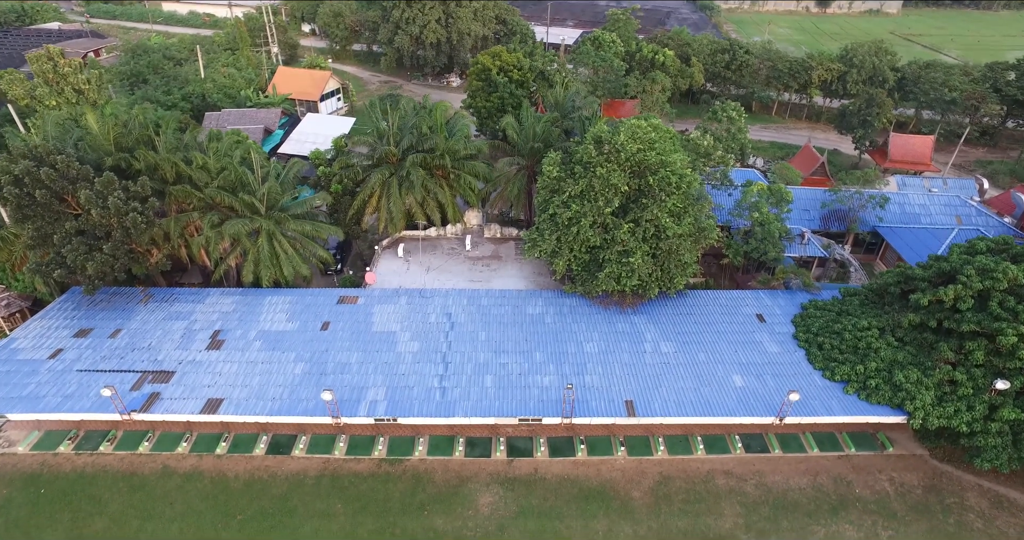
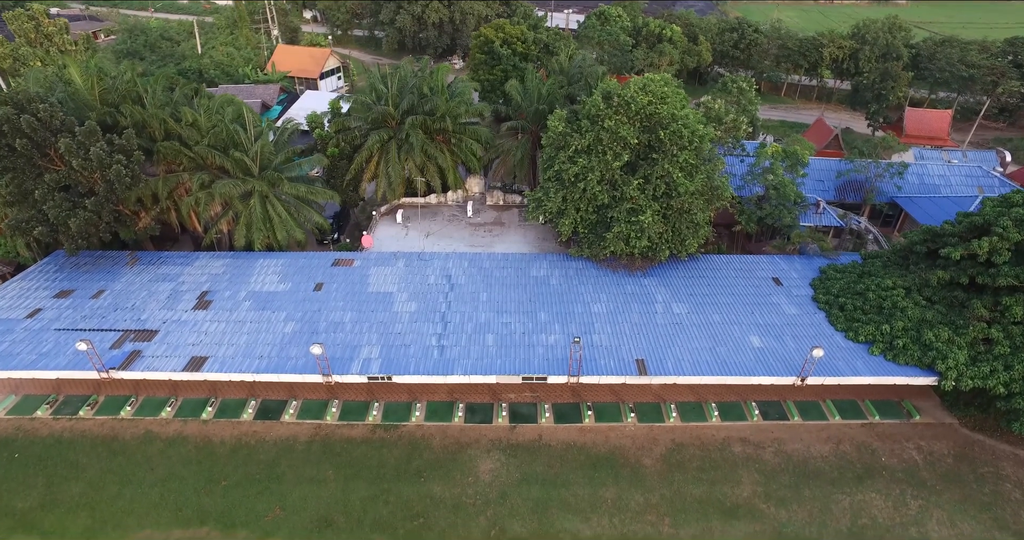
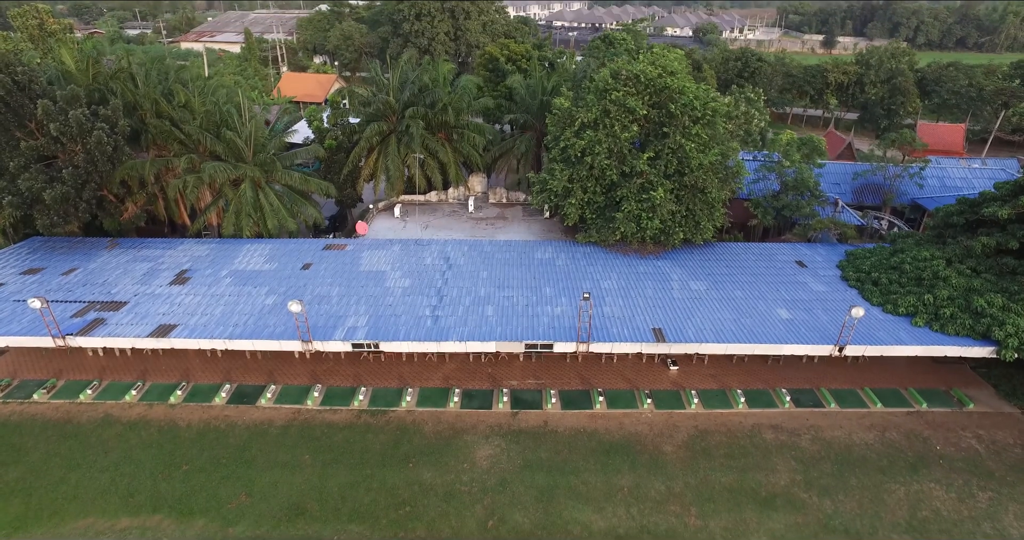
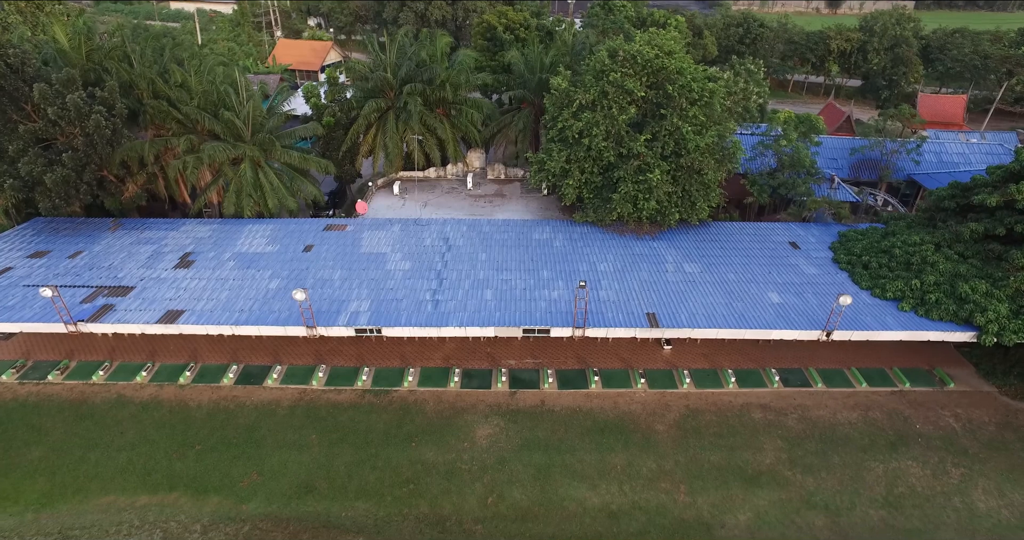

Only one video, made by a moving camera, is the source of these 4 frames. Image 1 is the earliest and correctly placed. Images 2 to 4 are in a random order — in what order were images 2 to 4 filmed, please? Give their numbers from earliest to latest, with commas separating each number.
2, 4, 3
